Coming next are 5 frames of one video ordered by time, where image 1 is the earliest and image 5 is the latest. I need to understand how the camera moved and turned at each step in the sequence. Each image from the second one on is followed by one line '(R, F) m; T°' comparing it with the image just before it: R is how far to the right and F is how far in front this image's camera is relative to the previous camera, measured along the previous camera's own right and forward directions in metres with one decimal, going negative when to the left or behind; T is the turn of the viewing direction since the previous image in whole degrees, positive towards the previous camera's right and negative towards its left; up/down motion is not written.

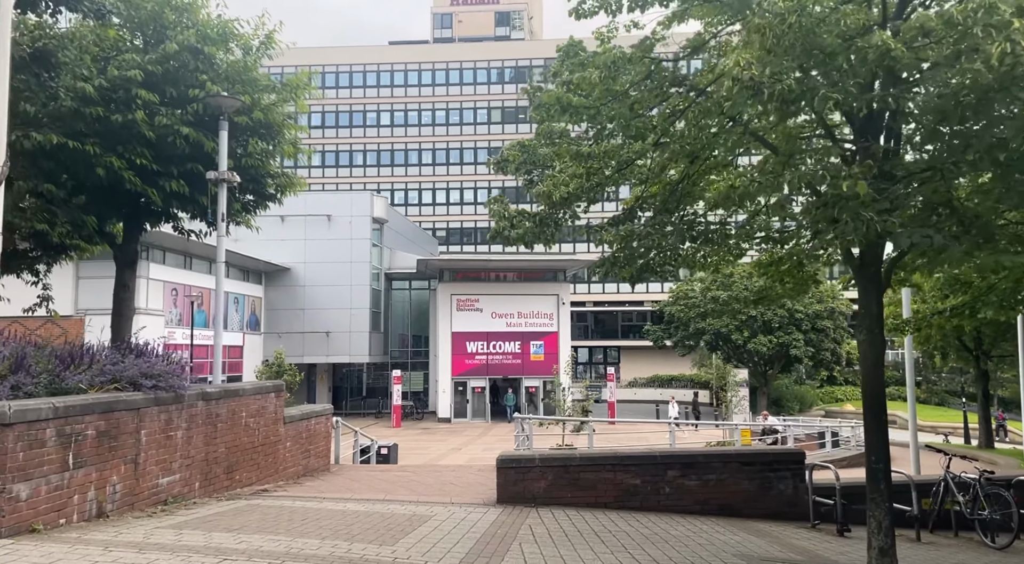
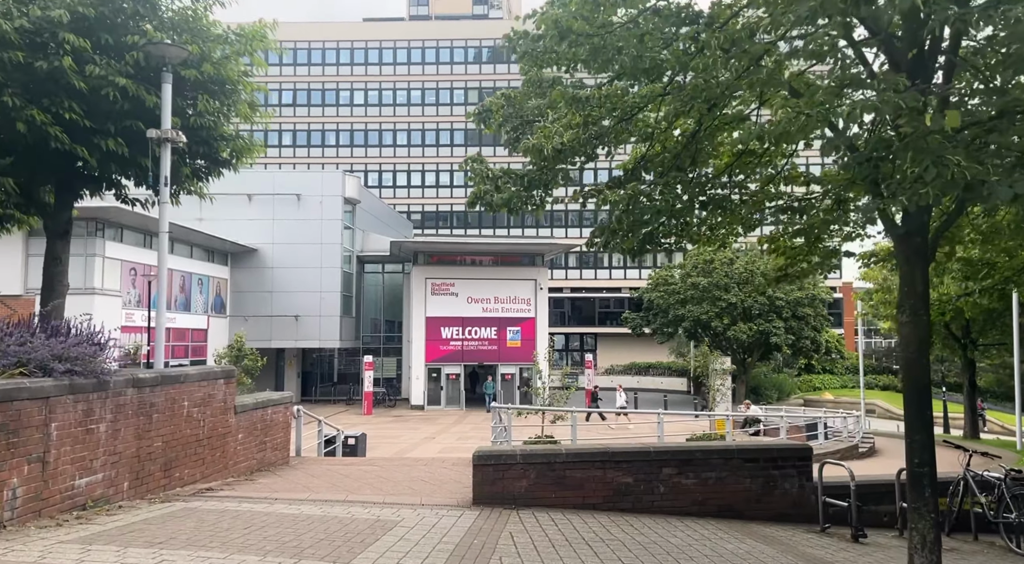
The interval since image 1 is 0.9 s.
(0.0, +1.1) m; +2°
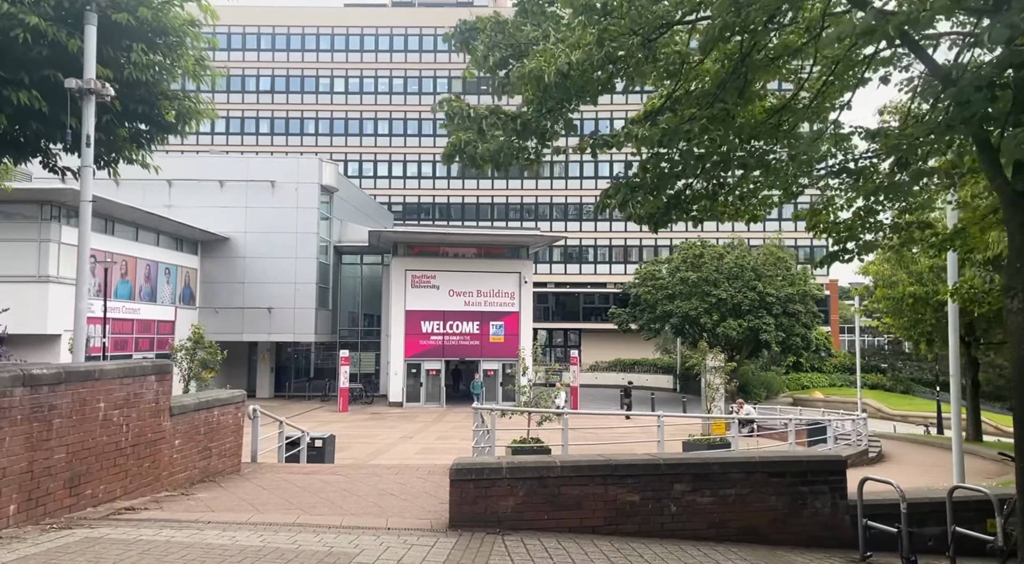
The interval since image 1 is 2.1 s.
(0.0, +1.4) m; +1°
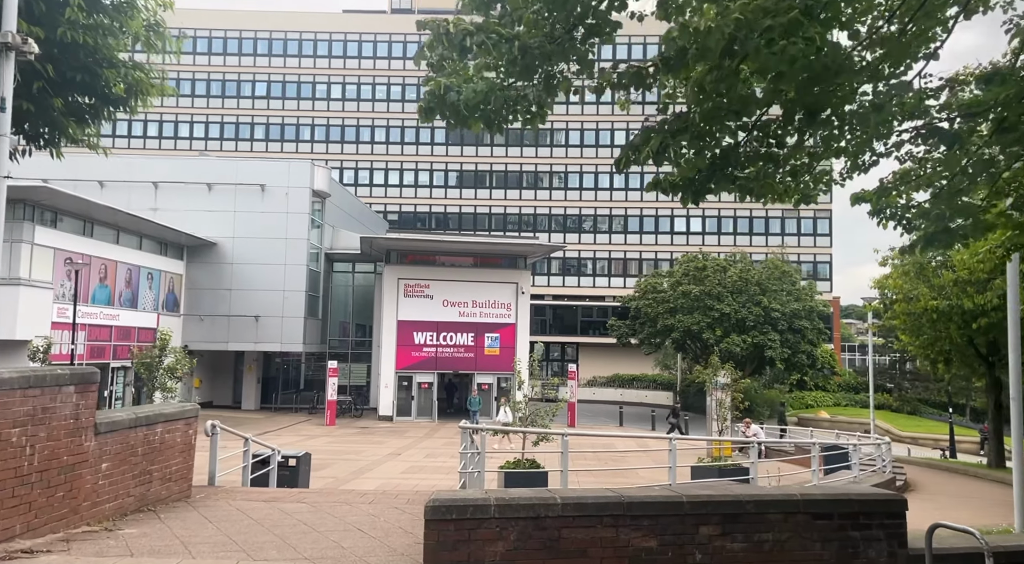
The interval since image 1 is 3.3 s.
(0.0, +1.3) m; 0°
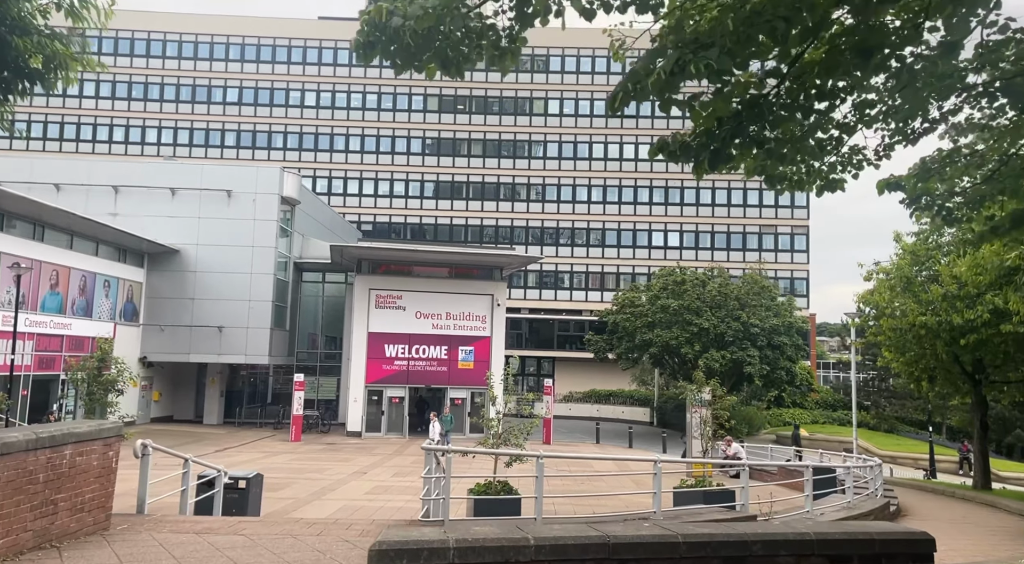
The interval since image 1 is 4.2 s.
(+0.1, +1.0) m; +2°
